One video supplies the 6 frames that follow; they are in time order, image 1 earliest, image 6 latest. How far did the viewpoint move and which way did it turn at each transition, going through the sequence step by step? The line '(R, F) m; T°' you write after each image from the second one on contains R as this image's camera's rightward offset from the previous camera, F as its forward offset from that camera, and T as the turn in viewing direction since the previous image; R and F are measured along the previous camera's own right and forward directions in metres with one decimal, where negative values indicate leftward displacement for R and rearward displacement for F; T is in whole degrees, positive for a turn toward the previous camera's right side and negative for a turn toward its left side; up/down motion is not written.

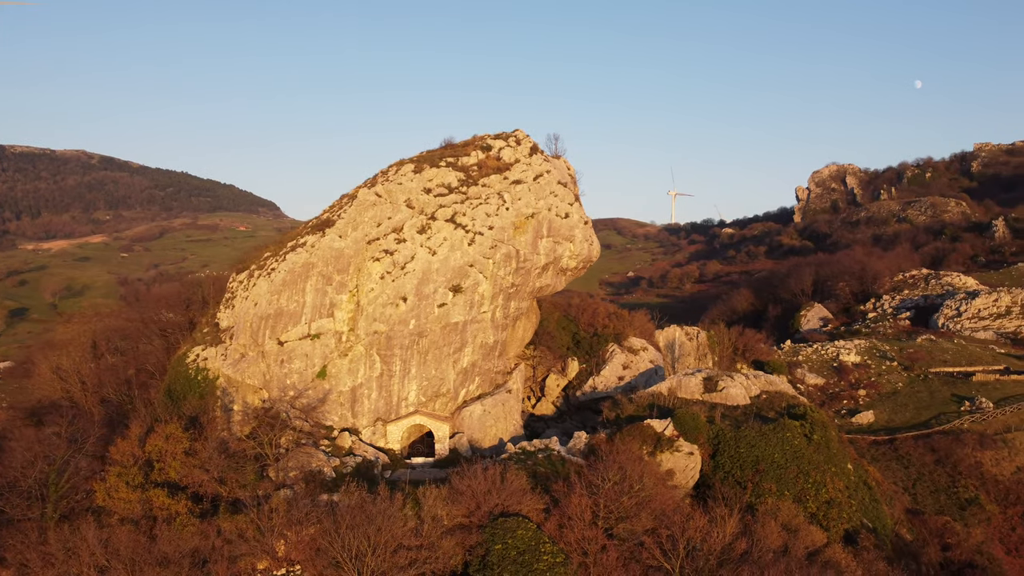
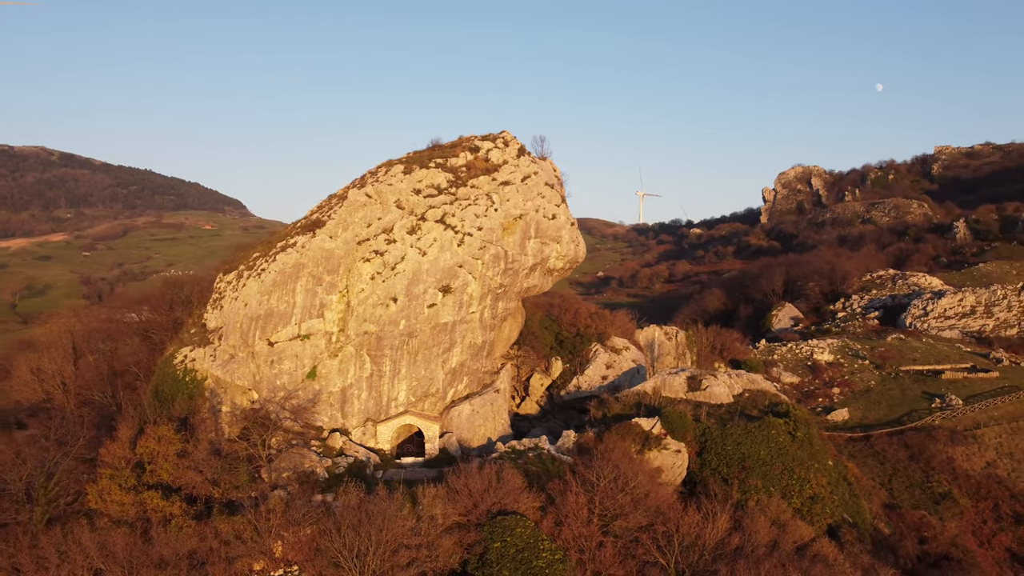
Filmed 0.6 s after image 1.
(-0.6, -0.2) m; +2°
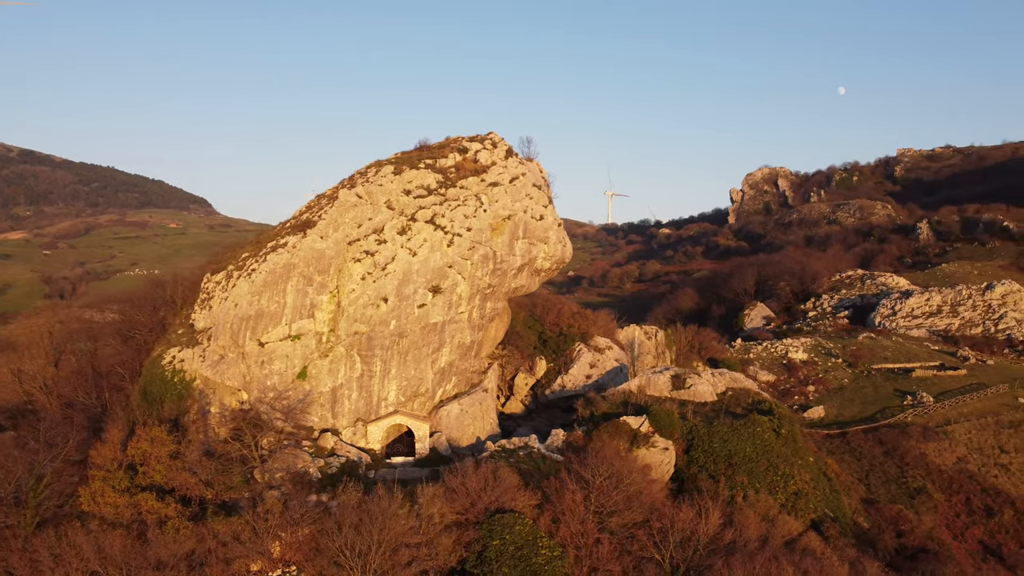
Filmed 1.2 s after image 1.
(-0.6, -0.3) m; +2°
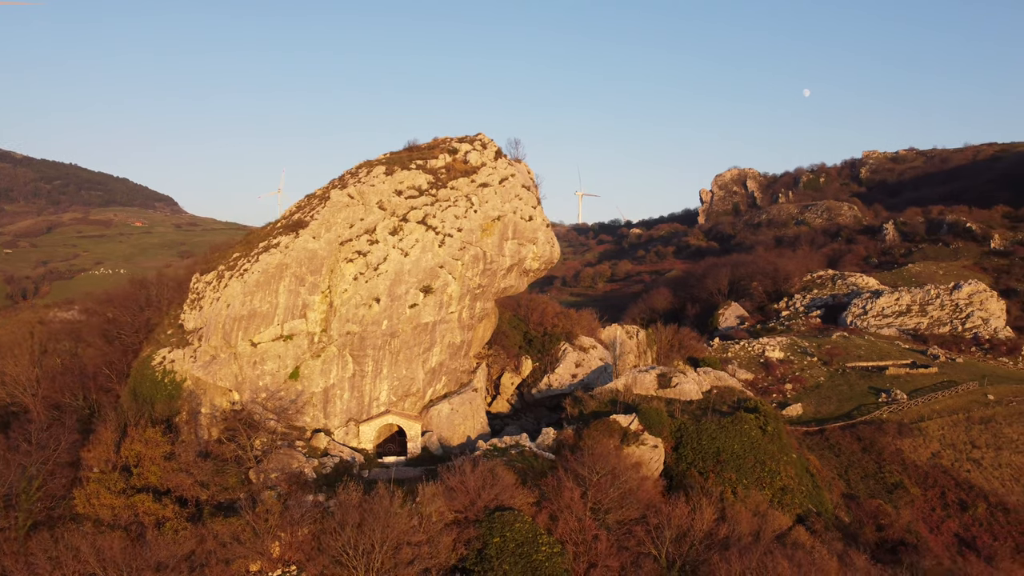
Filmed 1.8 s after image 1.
(-0.6, -0.3) m; +2°
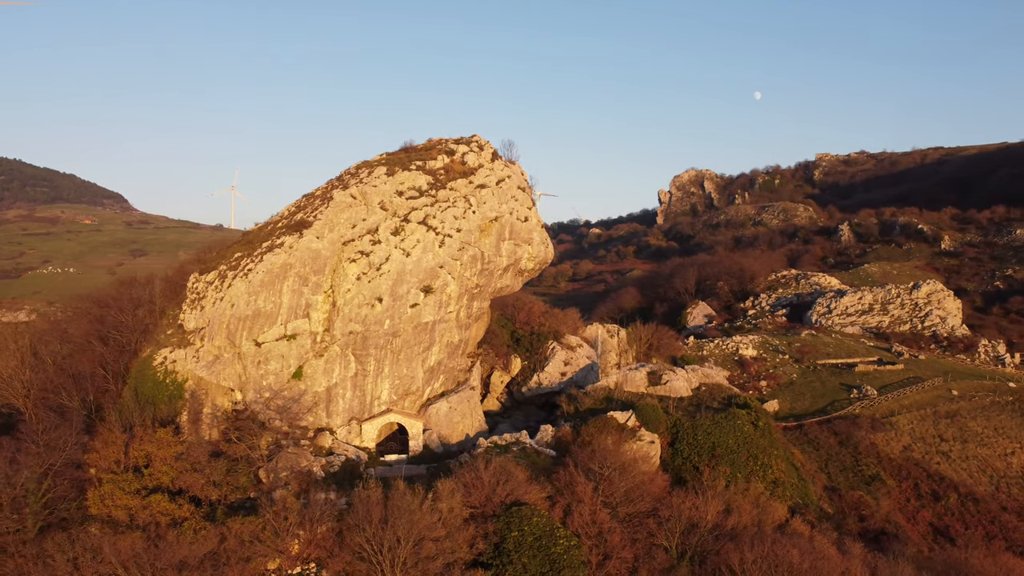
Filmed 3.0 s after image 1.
(-1.4, -0.4) m; +3°
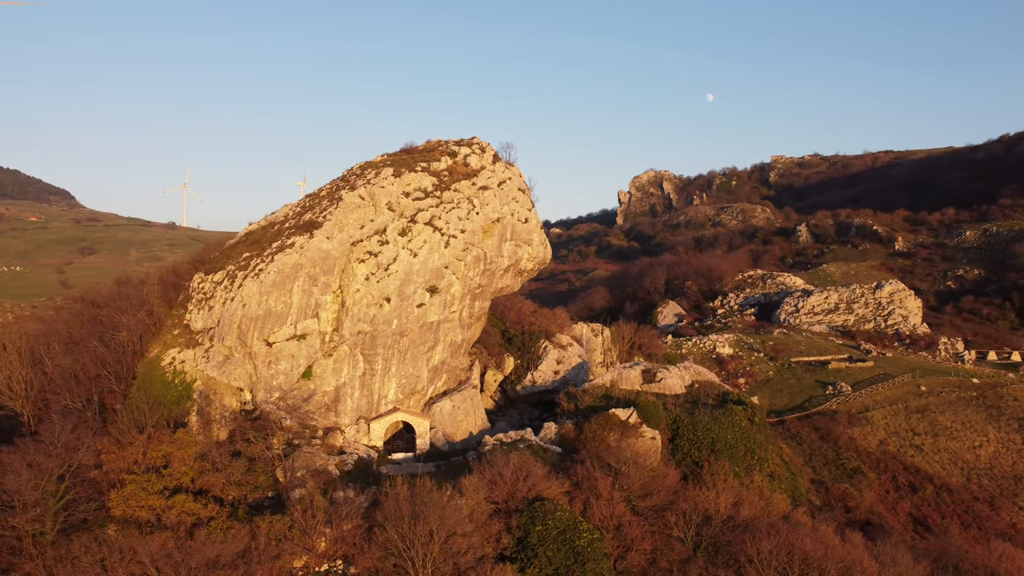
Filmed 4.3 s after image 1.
(-1.6, -0.5) m; +3°
